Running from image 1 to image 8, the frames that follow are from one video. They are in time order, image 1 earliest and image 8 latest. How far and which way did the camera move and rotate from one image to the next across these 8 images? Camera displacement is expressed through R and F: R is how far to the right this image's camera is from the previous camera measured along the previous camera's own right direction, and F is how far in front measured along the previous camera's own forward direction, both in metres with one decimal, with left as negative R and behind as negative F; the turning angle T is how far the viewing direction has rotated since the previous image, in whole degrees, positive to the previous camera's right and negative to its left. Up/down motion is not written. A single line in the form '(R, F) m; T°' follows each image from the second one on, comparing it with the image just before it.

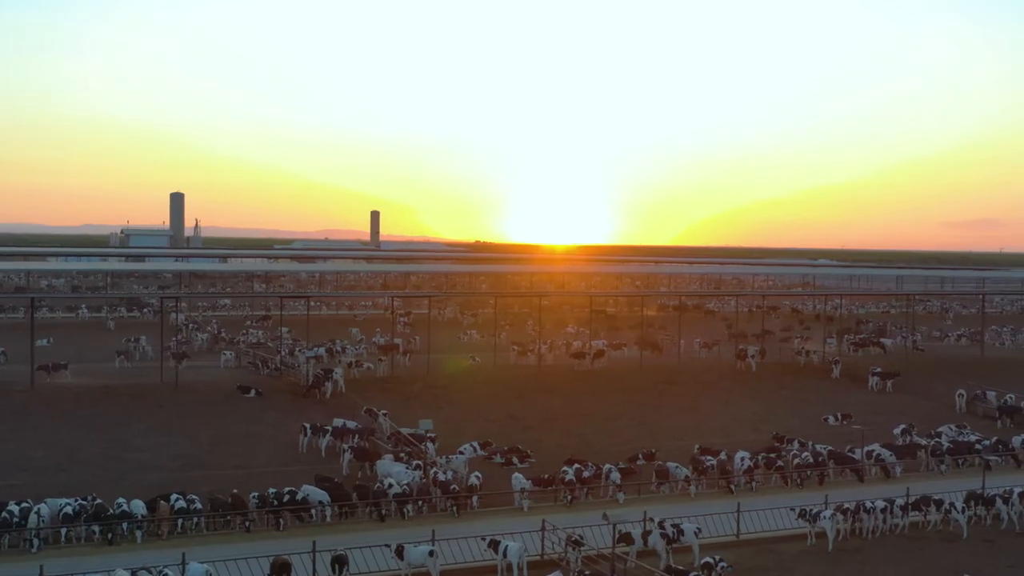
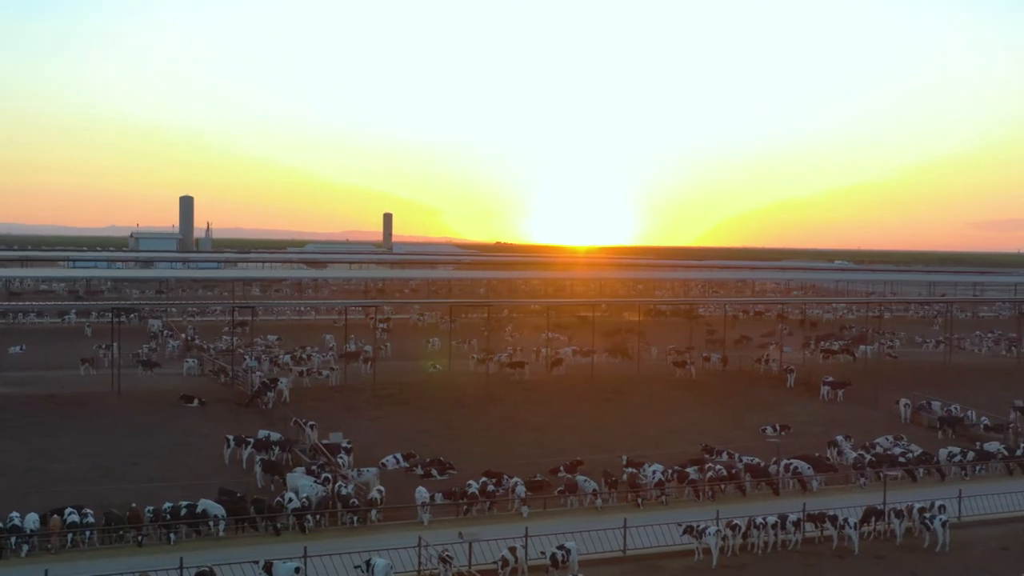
(+1.4, -0.1) m; -1°
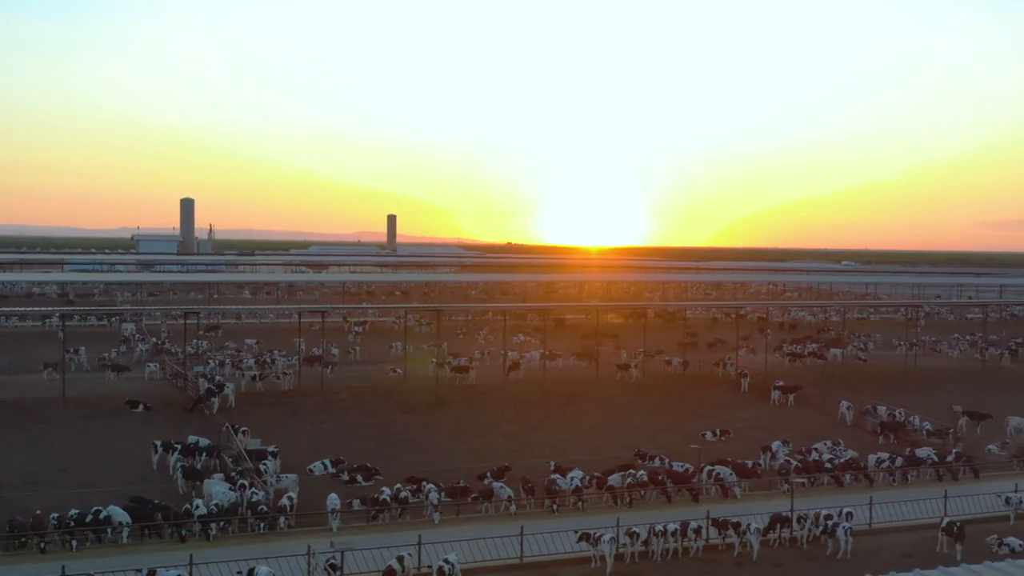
(+1.2, 0.0) m; -1°
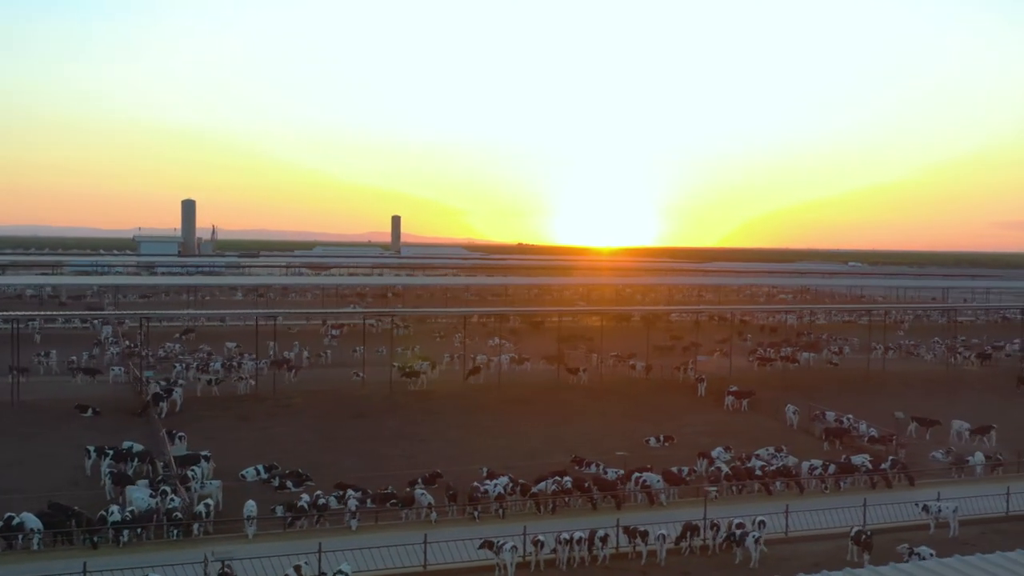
(+1.1, 0.0) m; -1°
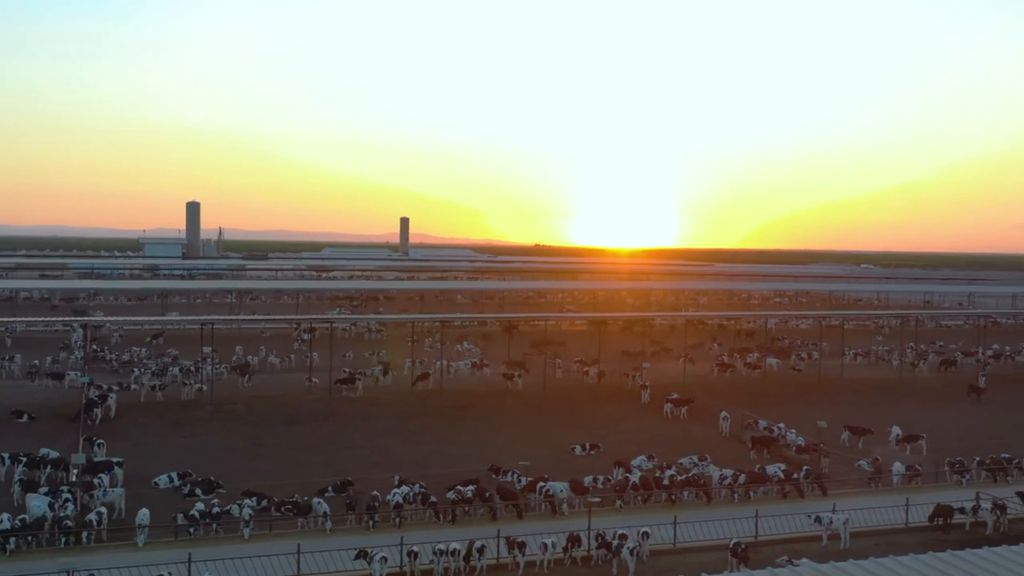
(+1.5, -0.1) m; -1°
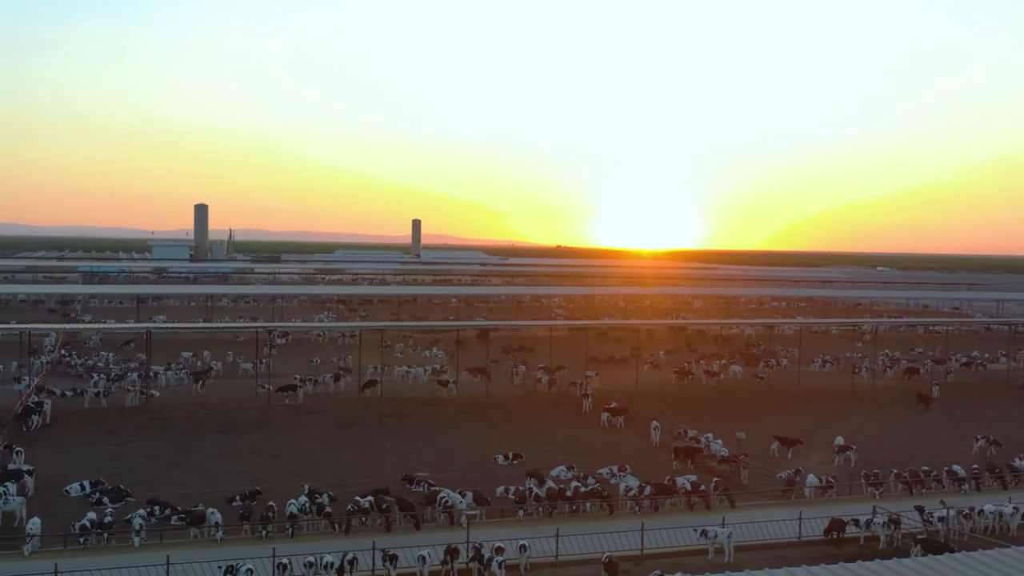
(+1.6, -0.1) m; -1°
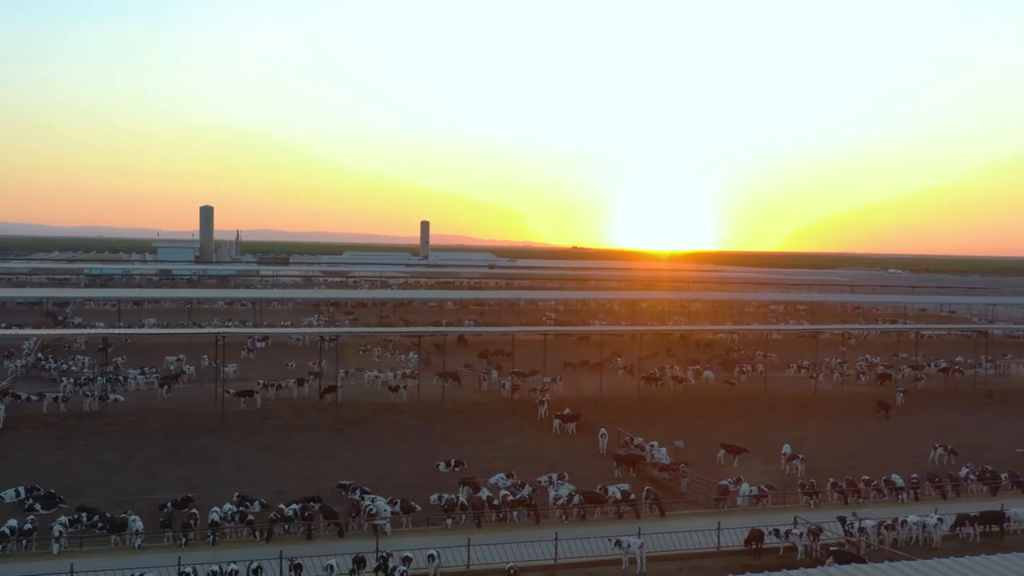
(+1.2, -0.1) m; -1°
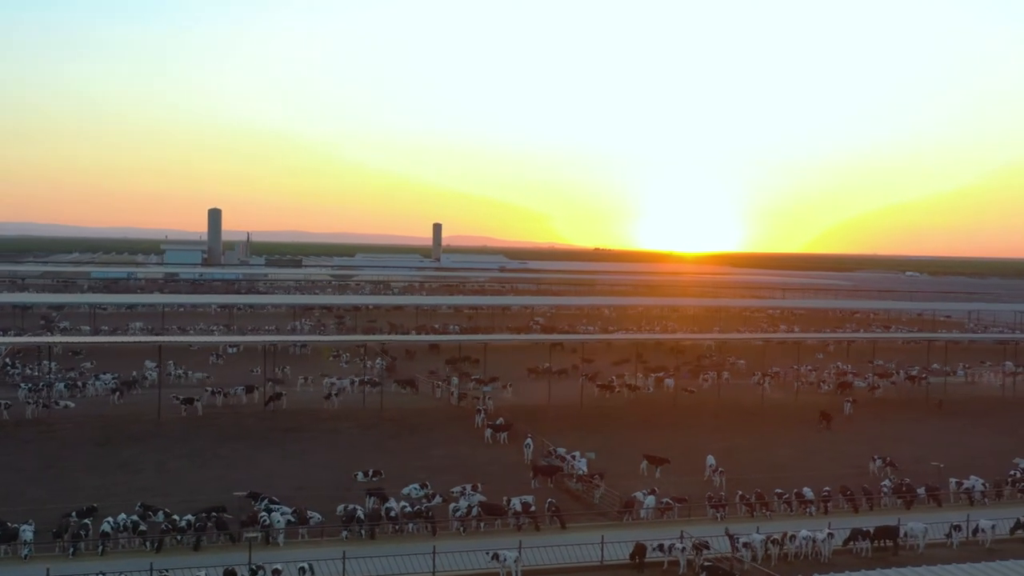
(+1.8, -0.1) m; -1°
